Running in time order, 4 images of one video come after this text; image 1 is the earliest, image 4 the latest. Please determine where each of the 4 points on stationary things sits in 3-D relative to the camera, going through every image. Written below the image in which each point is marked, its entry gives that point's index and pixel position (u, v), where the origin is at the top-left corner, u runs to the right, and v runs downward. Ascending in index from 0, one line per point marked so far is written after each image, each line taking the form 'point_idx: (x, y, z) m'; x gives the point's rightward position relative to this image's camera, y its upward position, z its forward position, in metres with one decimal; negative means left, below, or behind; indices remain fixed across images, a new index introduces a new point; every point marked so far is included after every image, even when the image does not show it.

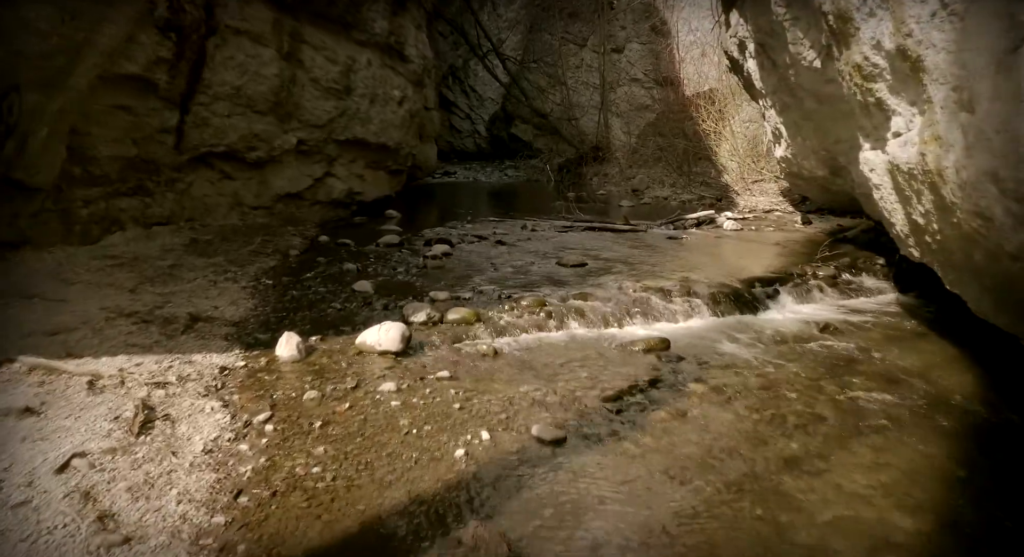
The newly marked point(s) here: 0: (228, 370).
0: (-1.2, -0.4, +2.4) m
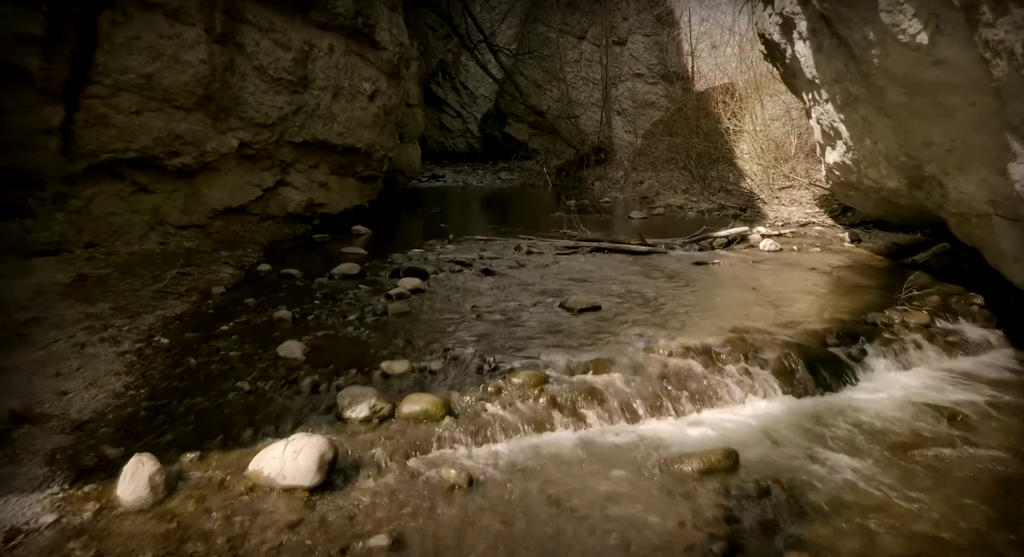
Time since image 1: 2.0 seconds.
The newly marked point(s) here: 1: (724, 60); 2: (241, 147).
0: (-1.2, -0.7, +1.4) m
1: (+3.1, +3.1, +8.1) m
2: (-2.0, +1.0, +4.2) m
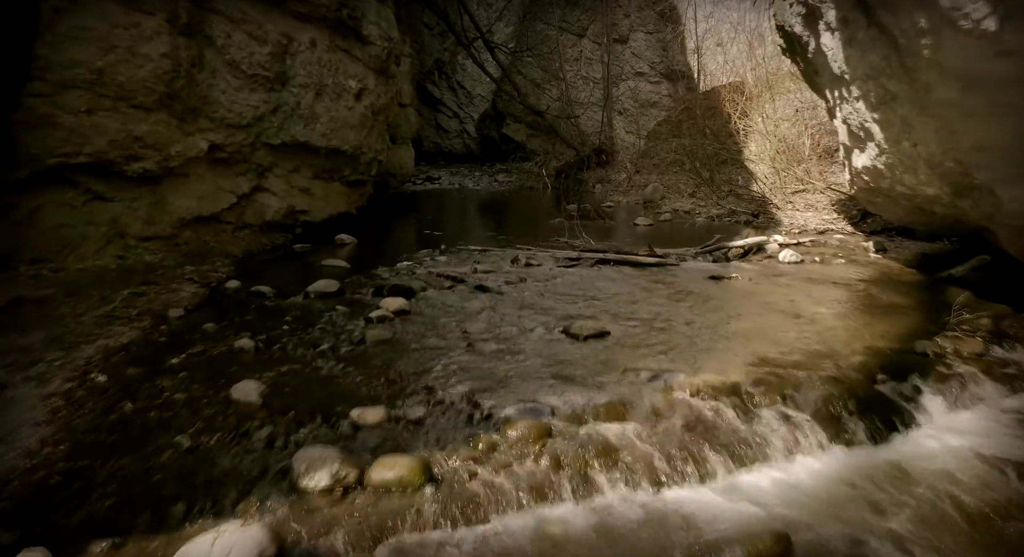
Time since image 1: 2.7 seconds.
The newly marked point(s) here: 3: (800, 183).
0: (-1.3, -0.8, +1.0) m
1: (+3.0, +3.0, +7.8) m
2: (-2.0, +0.9, +3.8) m
3: (+3.0, +1.0, +5.9) m
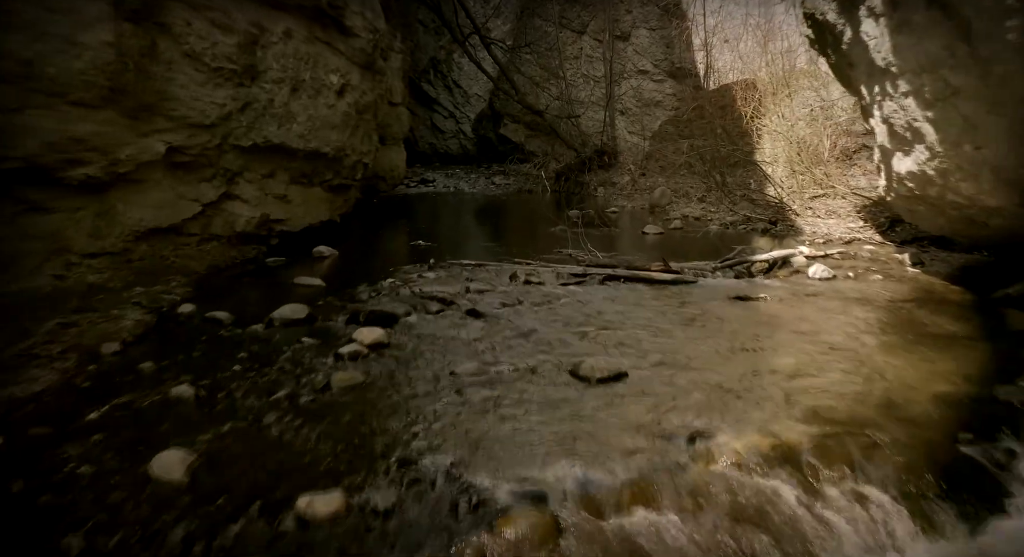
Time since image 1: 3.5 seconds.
0: (-1.3, -0.9, +0.6) m
1: (+3.0, +2.9, +7.3) m
2: (-2.0, +0.7, +3.4) m
3: (+3.0, +0.9, +5.5) m
